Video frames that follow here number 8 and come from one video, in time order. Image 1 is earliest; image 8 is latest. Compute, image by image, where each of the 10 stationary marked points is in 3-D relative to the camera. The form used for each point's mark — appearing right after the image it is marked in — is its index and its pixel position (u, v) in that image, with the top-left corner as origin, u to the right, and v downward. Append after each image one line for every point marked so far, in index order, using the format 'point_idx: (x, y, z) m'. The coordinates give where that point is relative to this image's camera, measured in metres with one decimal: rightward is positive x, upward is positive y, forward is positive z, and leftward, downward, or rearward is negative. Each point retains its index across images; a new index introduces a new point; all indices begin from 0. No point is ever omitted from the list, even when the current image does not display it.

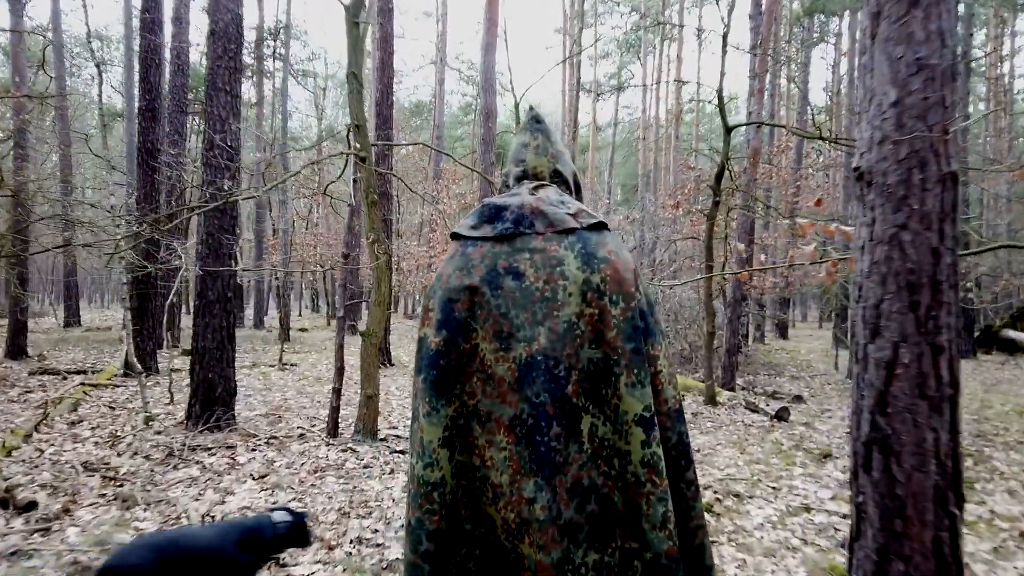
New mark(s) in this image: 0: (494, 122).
0: (-0.3, +2.8, +10.1) m
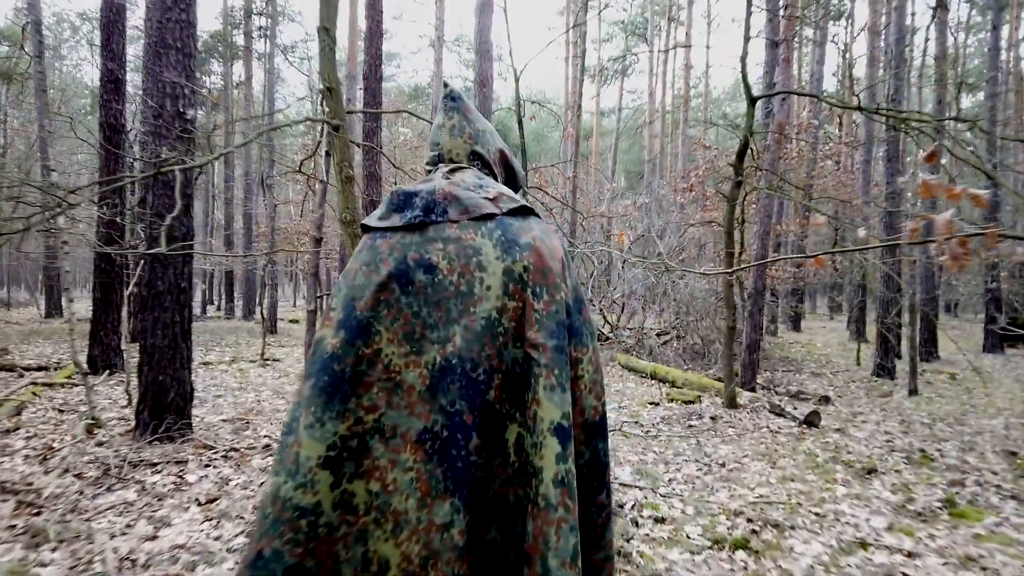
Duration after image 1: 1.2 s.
0: (-0.3, +3.0, +9.1) m
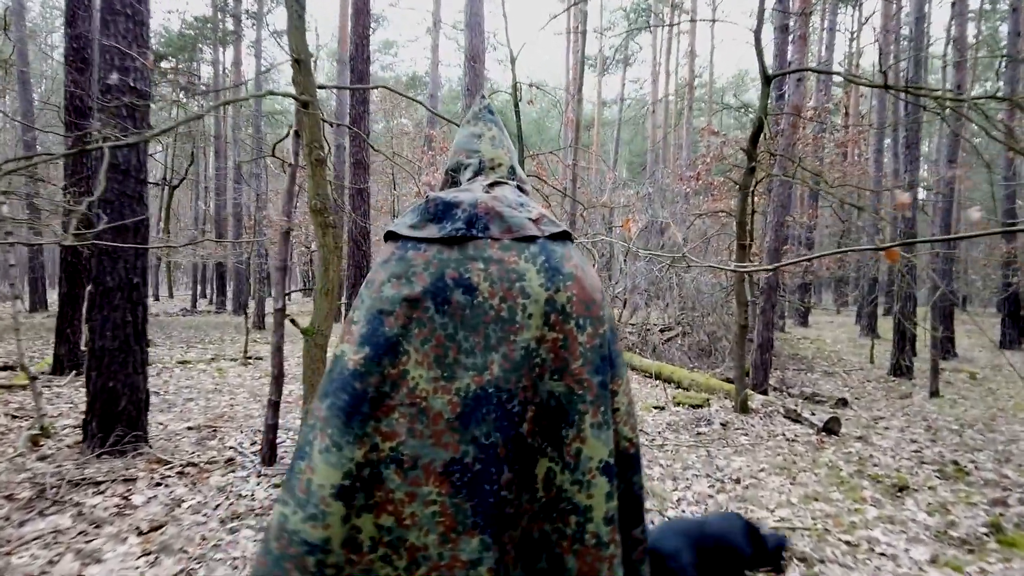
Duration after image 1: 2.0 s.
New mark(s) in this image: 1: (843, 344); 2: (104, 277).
0: (-0.4, +3.0, +8.3) m
1: (+9.1, -1.5, +16.6) m
2: (-3.8, +0.1, +5.6) m
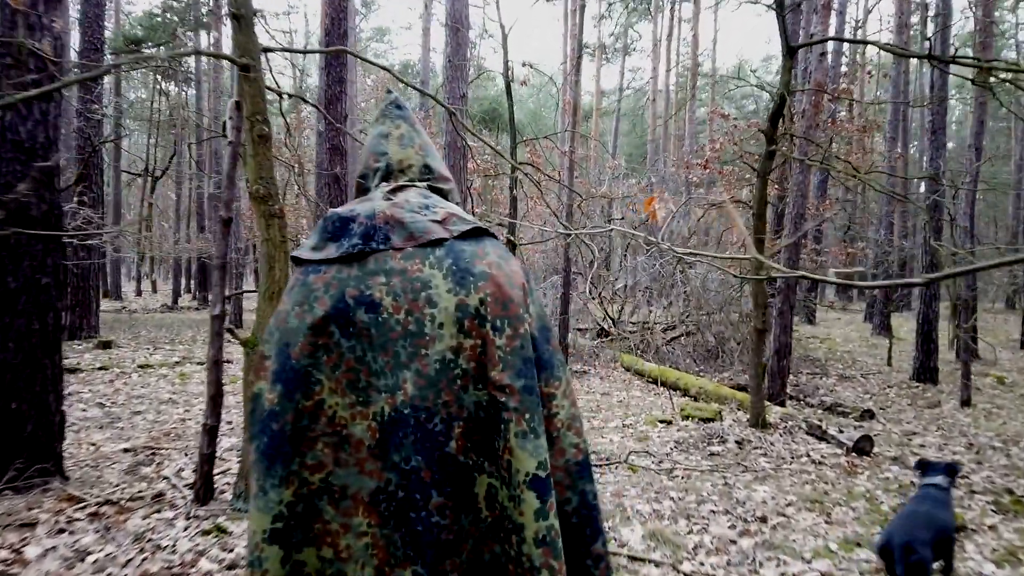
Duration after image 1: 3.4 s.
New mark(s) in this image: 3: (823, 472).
0: (-0.5, +3.0, +7.4) m
1: (+9.0, -1.5, +15.7) m
2: (-4.0, +0.1, +4.7) m
3: (+3.1, -1.8, +6.0) m
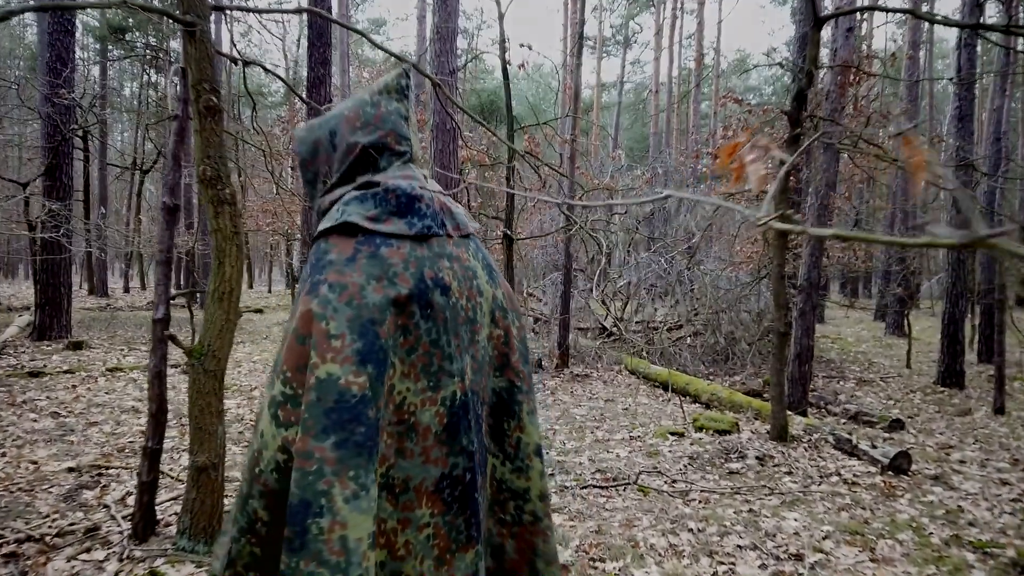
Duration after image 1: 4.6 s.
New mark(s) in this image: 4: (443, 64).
0: (-0.6, +3.1, +6.7) m
1: (+8.9, -1.4, +15.0) m
2: (-4.0, +0.1, +4.0) m
3: (+3.1, -1.8, +5.3) m
4: (-0.8, +2.5, +6.6) m
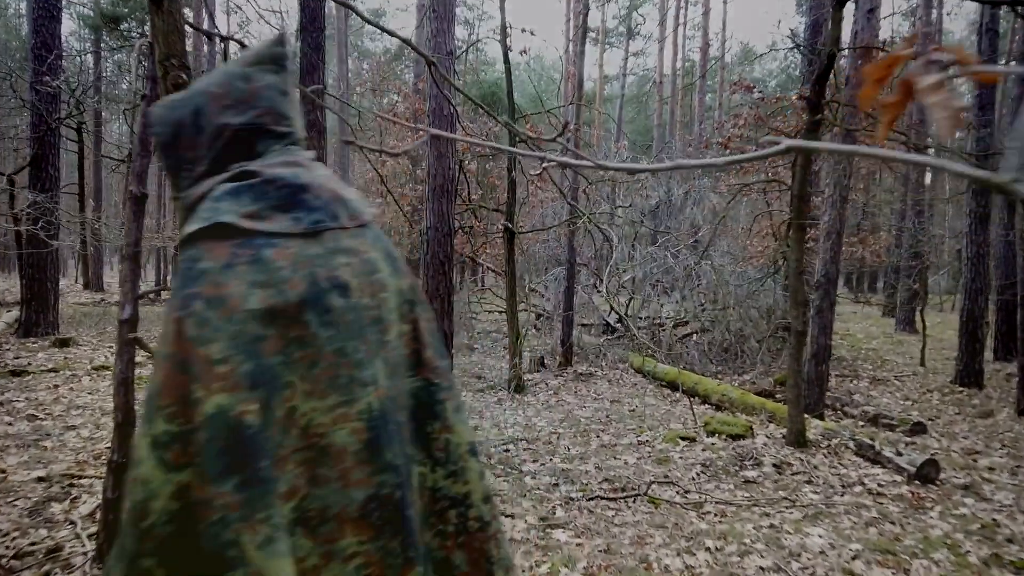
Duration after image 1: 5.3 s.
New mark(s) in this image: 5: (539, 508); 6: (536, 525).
0: (-0.6, +3.1, +6.3) m
1: (+8.9, -1.3, +14.6) m
2: (-4.0, +0.1, +3.6) m
3: (+3.1, -1.8, +5.0) m
4: (-0.7, +2.5, +6.2) m
5: (+0.2, -1.8, +4.8) m
6: (+0.2, -1.8, +4.5) m
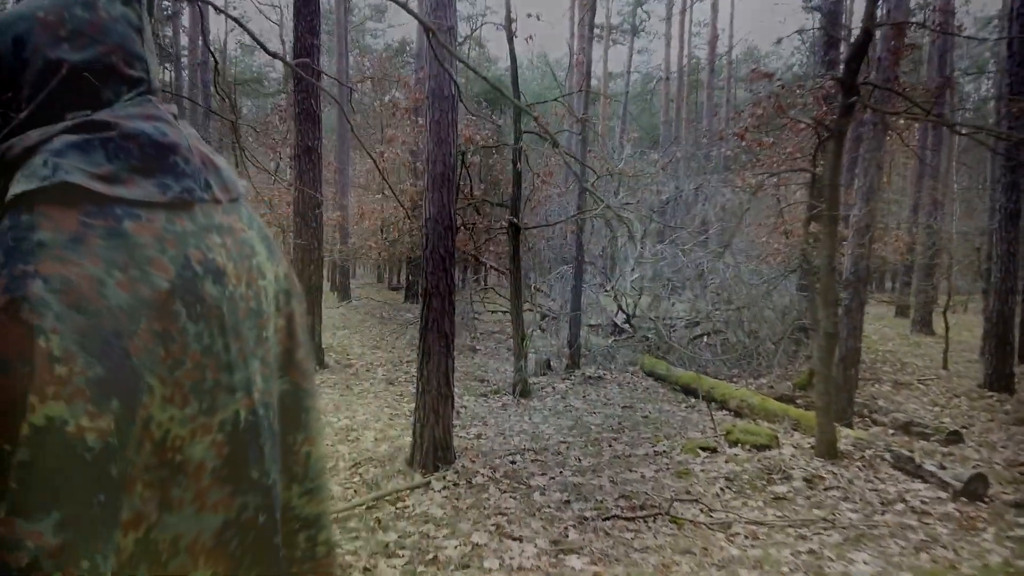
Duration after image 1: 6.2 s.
0: (-0.5, +3.1, +5.8) m
1: (+9.0, -1.3, +14.1) m
2: (-3.9, +0.1, +3.1) m
3: (+3.1, -1.8, +4.5) m
4: (-0.7, +2.5, +5.7) m
5: (+0.3, -1.7, +4.3) m
6: (+0.2, -1.7, +4.0) m
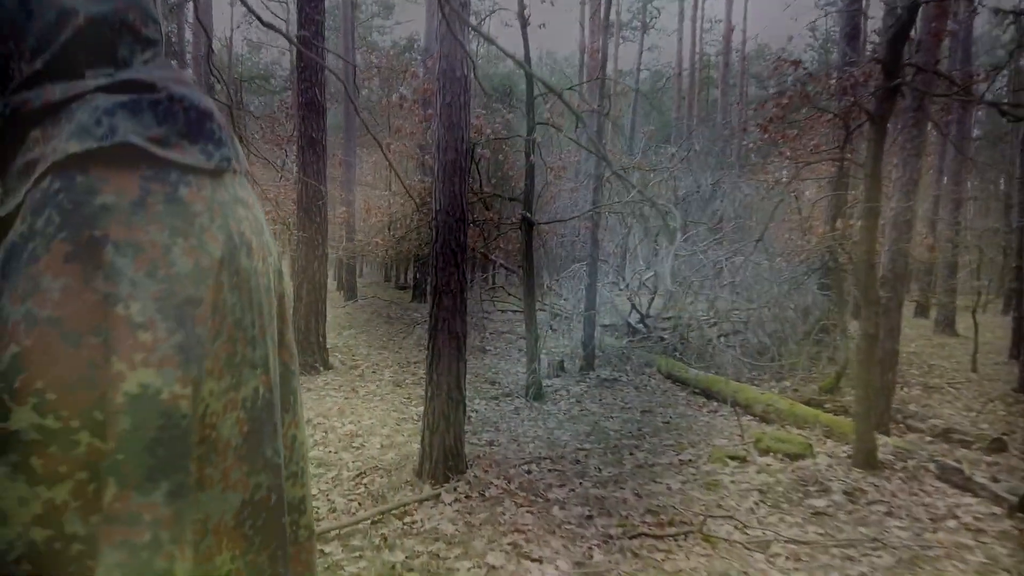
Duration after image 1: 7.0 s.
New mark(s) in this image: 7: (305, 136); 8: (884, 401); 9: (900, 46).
0: (-0.4, +3.1, +5.4) m
1: (+9.3, -1.3, +13.6) m
2: (-3.8, +0.2, +2.8) m
3: (+3.3, -1.8, +4.1) m
4: (-0.5, +2.6, +5.4) m
5: (+0.4, -1.7, +3.9) m
6: (+0.3, -1.7, +3.6) m
7: (-2.8, +2.1, +8.1) m
8: (+3.9, -1.2, +6.3) m
9: (+3.4, +2.1, +5.3) m
